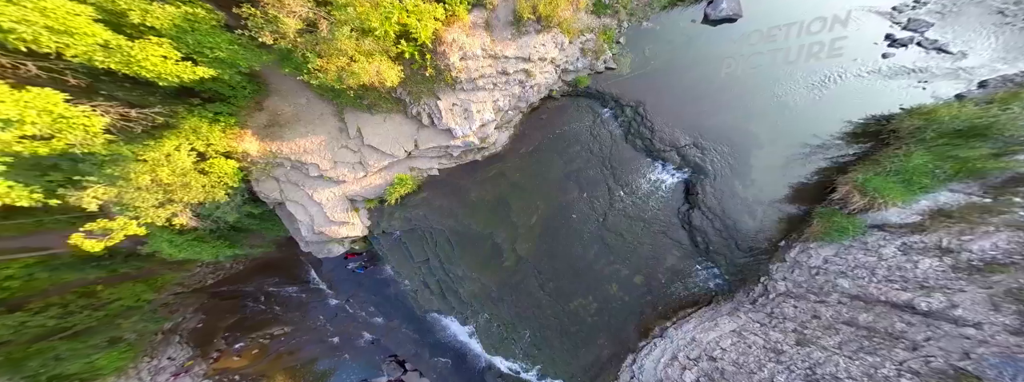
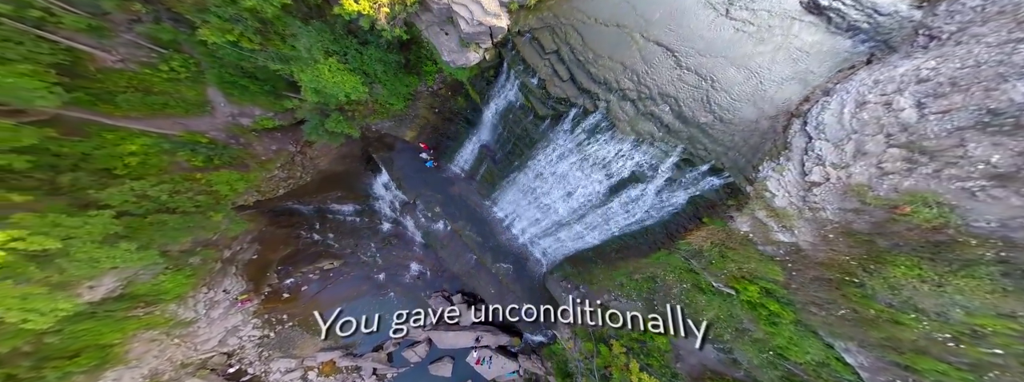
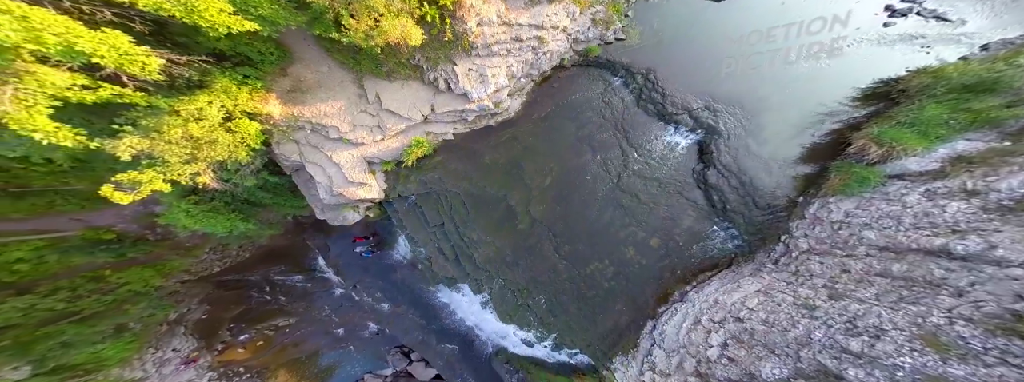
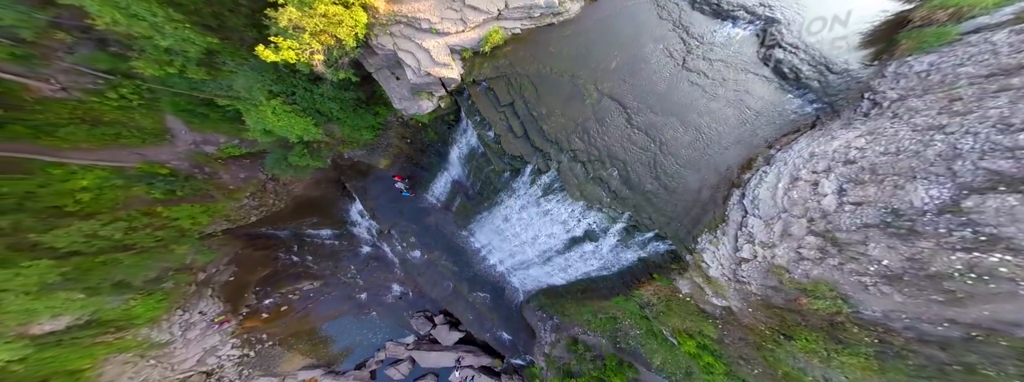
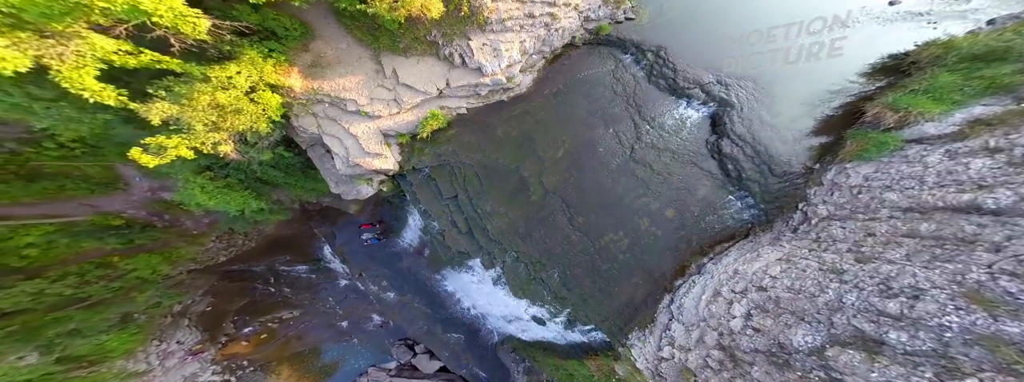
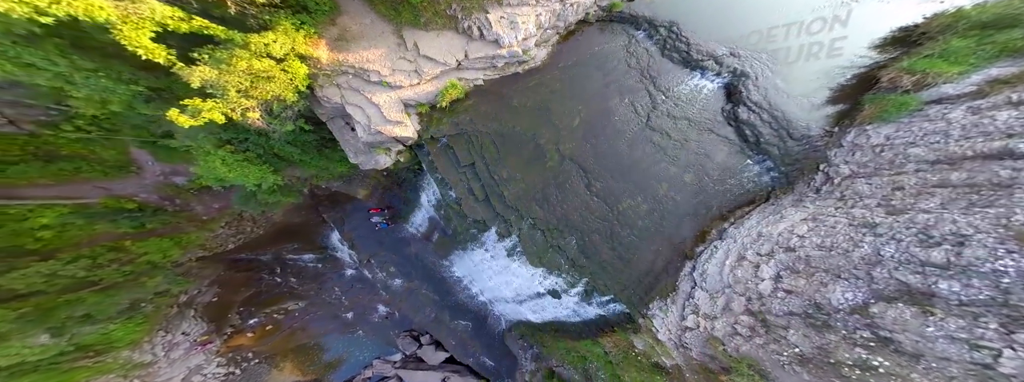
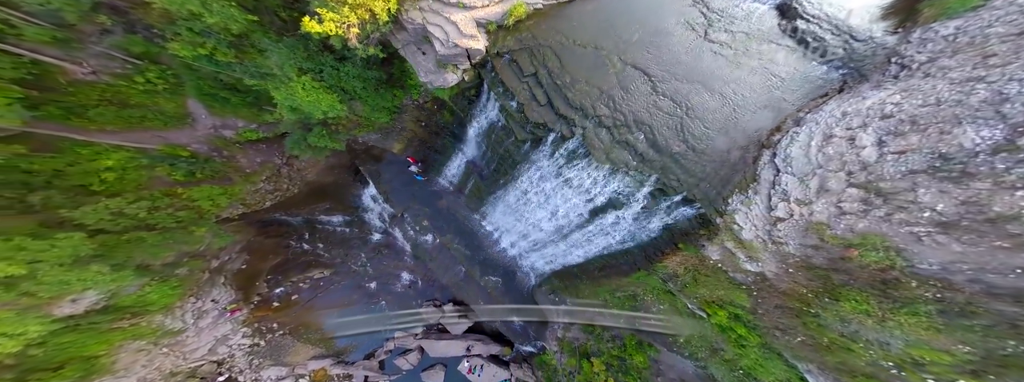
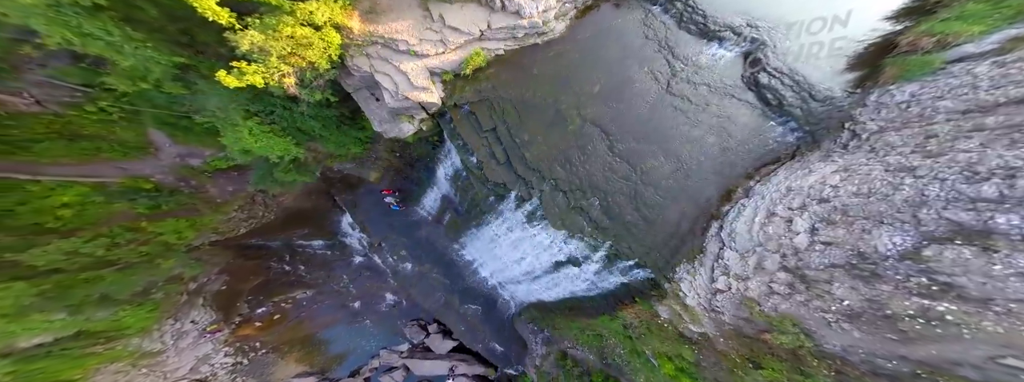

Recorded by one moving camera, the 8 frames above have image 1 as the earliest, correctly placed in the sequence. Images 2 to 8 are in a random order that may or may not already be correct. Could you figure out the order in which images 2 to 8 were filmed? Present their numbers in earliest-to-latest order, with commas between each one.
3, 5, 6, 8, 4, 7, 2
